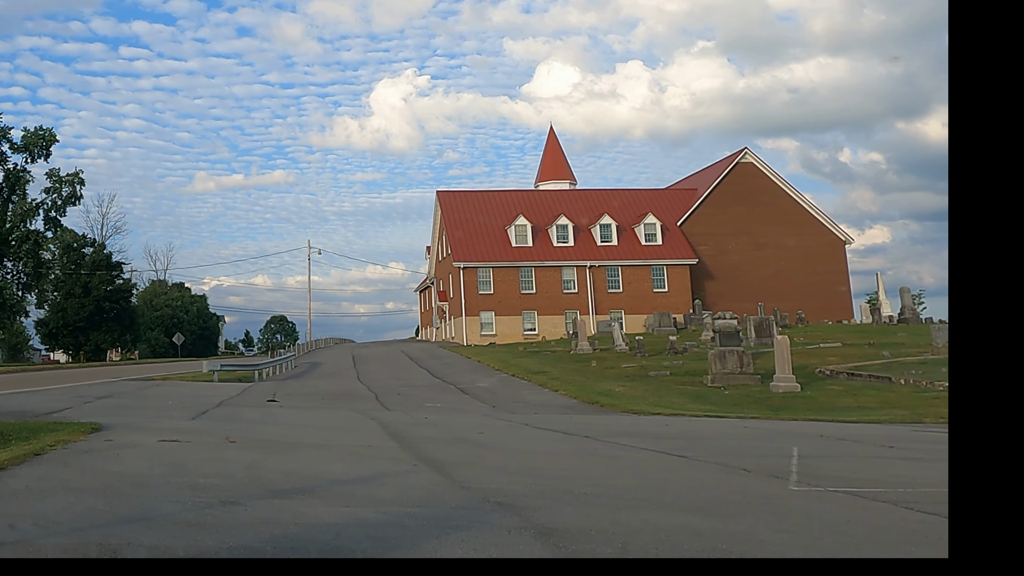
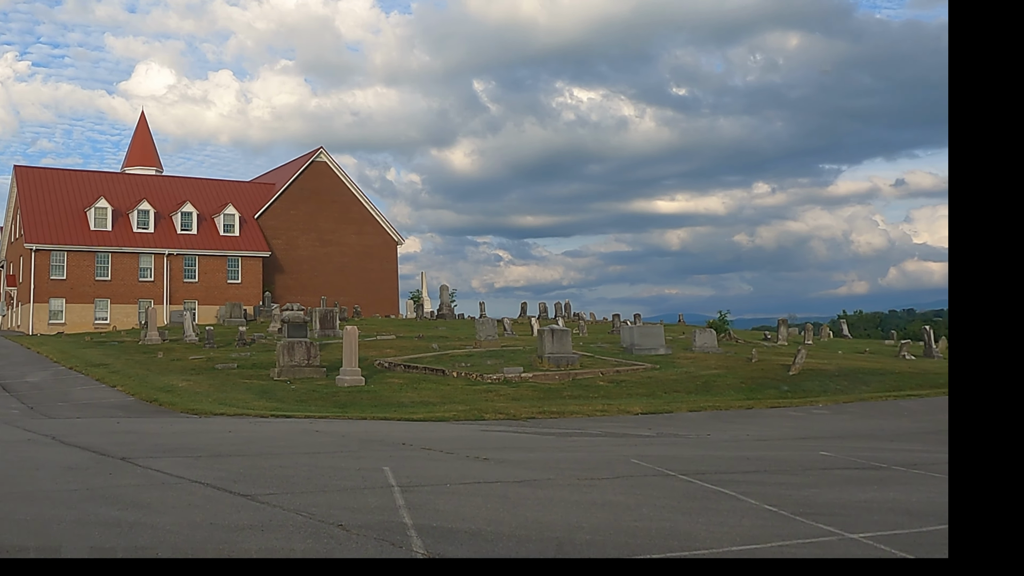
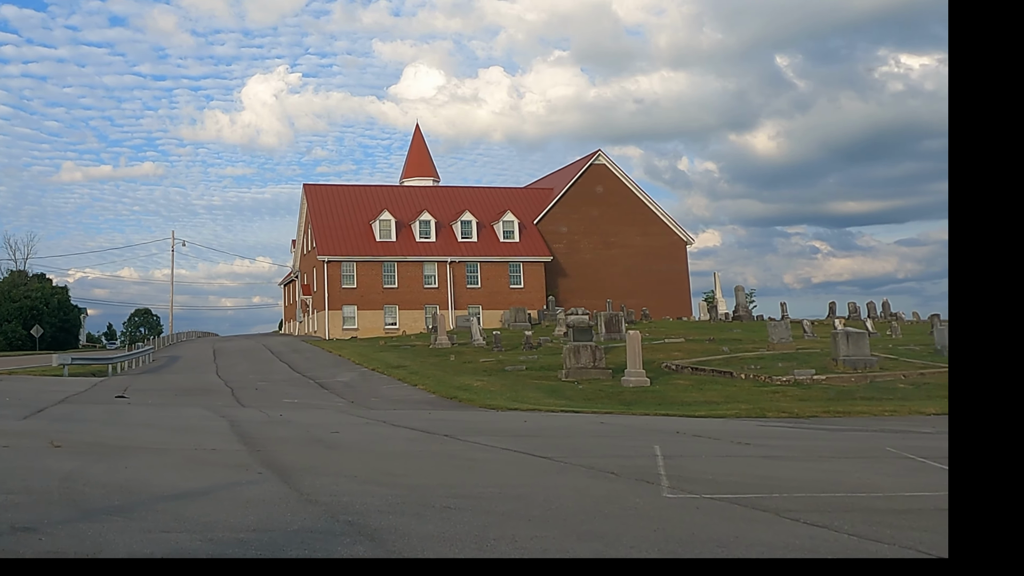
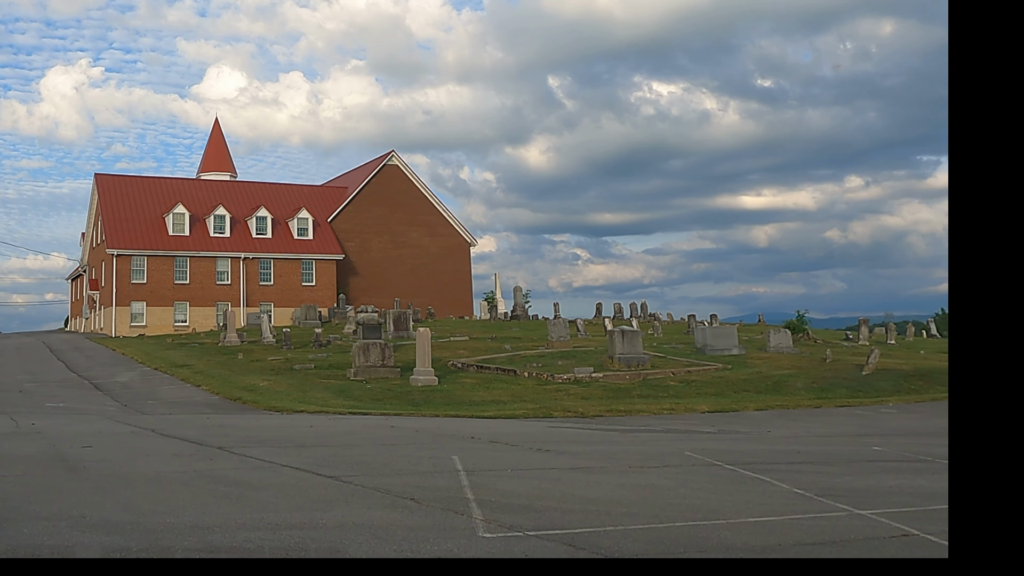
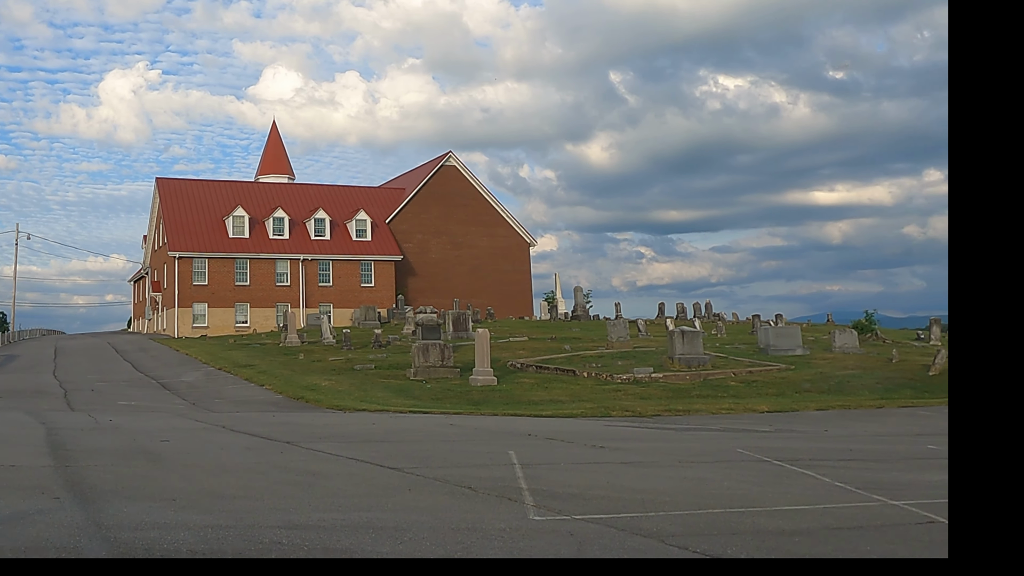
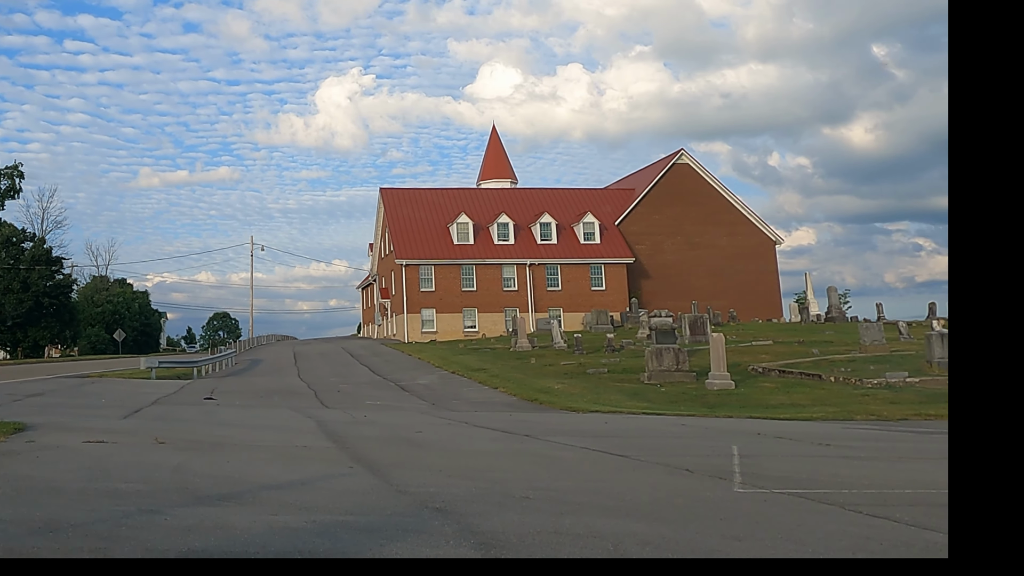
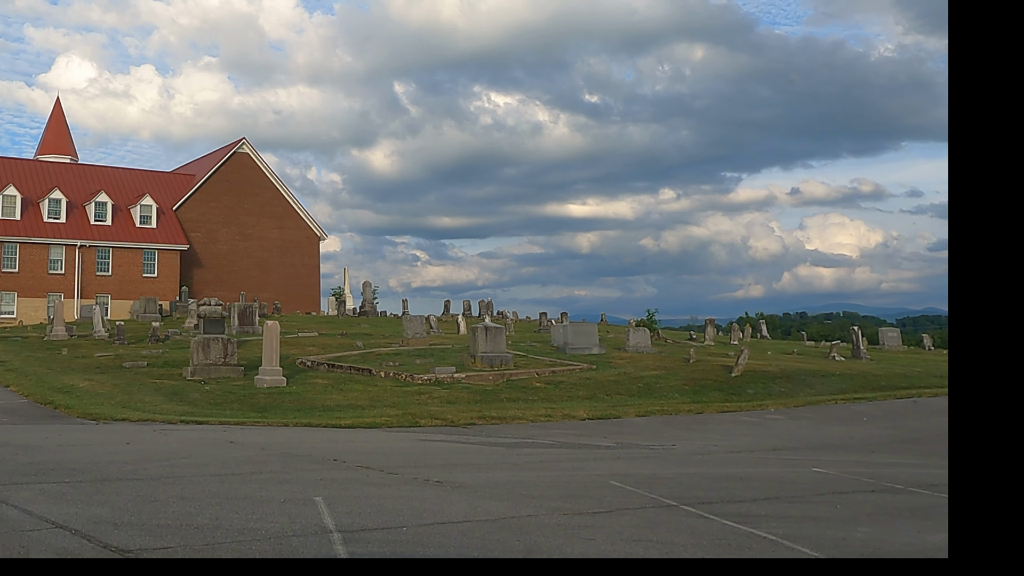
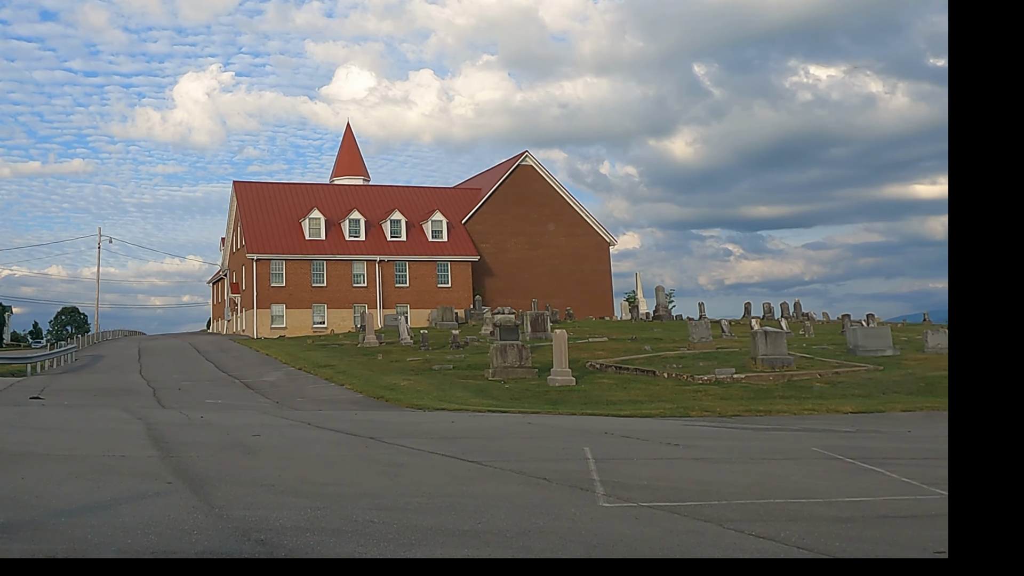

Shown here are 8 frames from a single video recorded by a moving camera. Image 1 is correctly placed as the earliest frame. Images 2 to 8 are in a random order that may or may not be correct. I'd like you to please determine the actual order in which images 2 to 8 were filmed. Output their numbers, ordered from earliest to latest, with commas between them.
6, 3, 8, 5, 4, 2, 7
